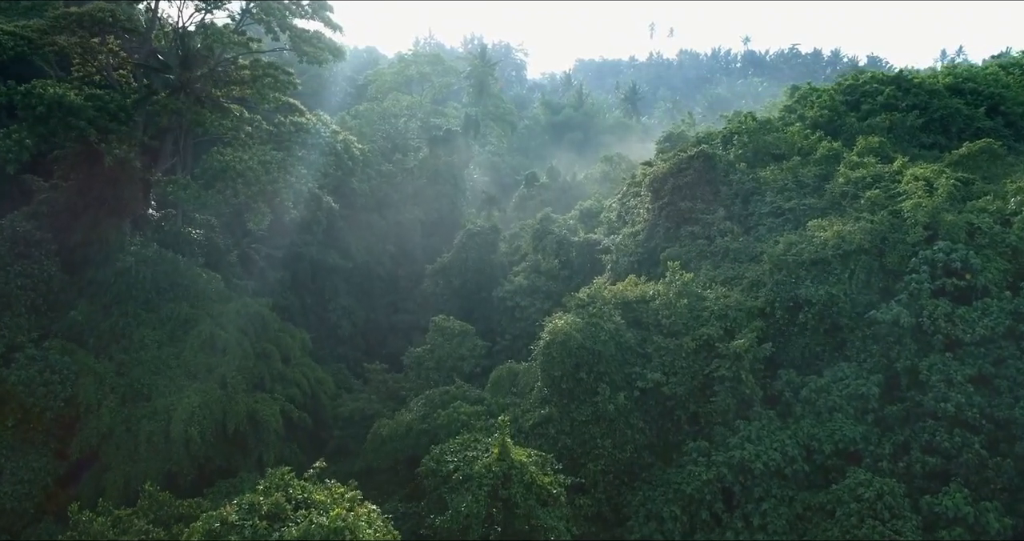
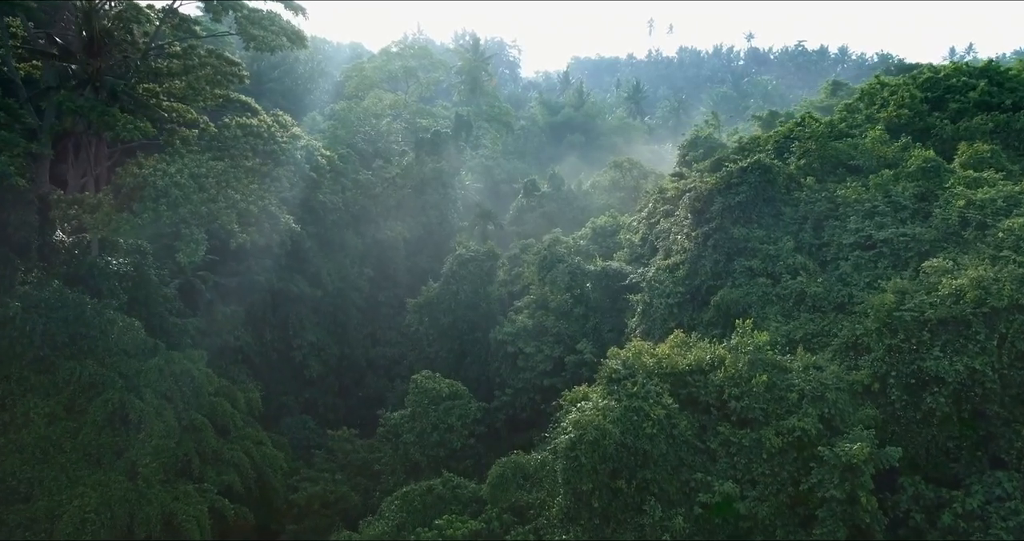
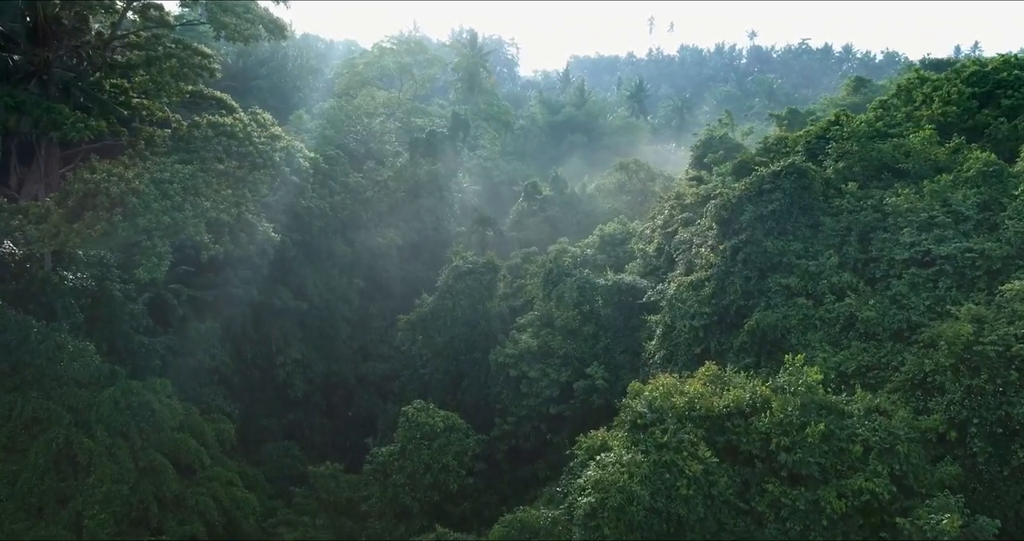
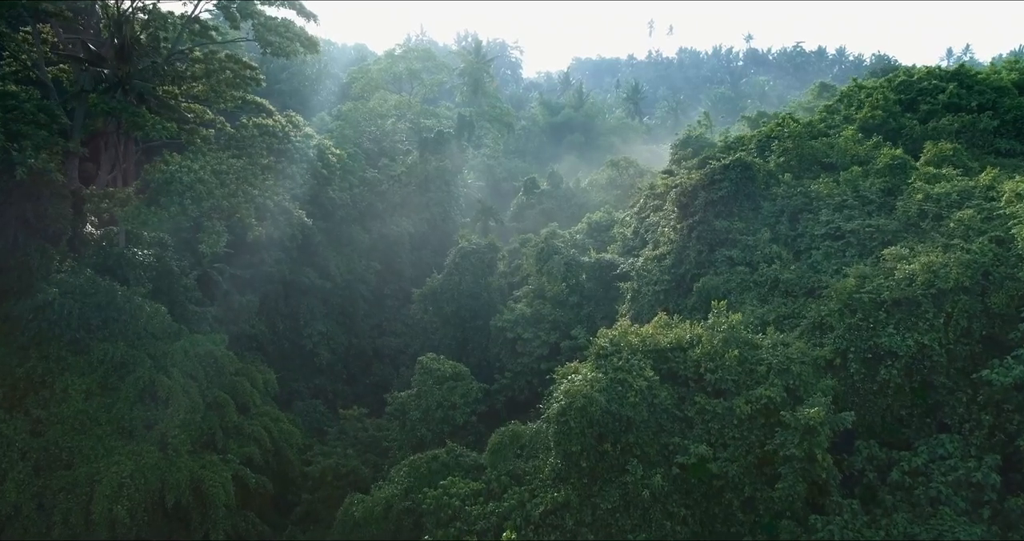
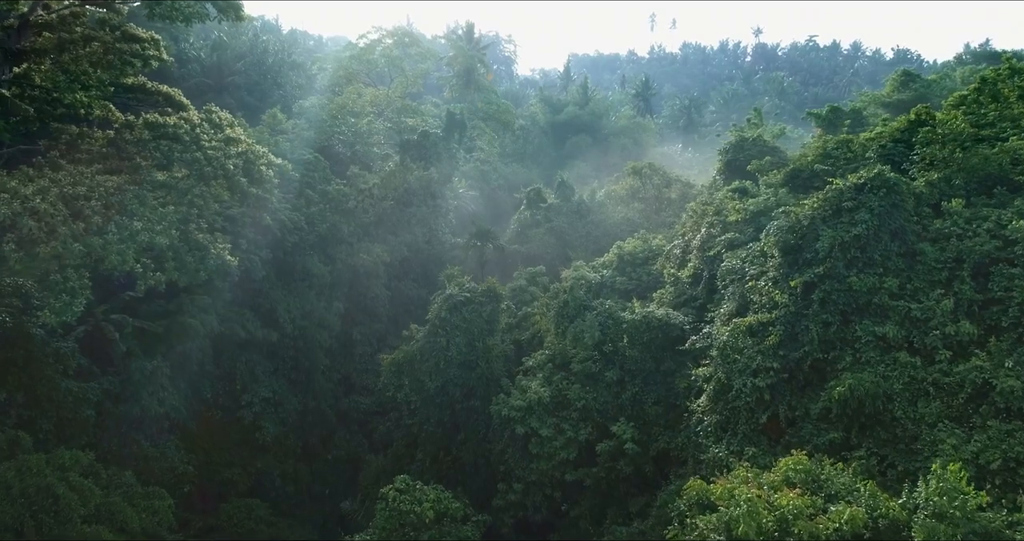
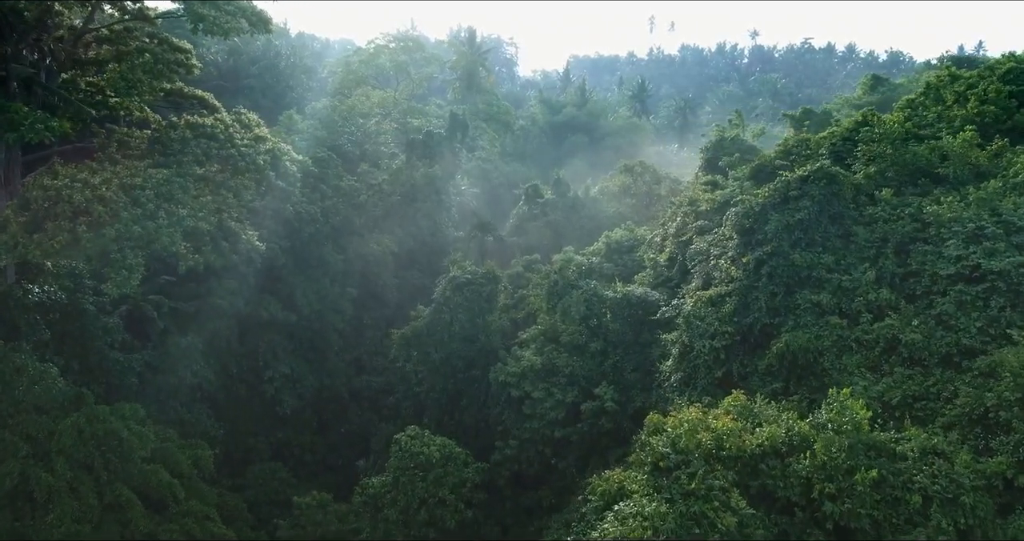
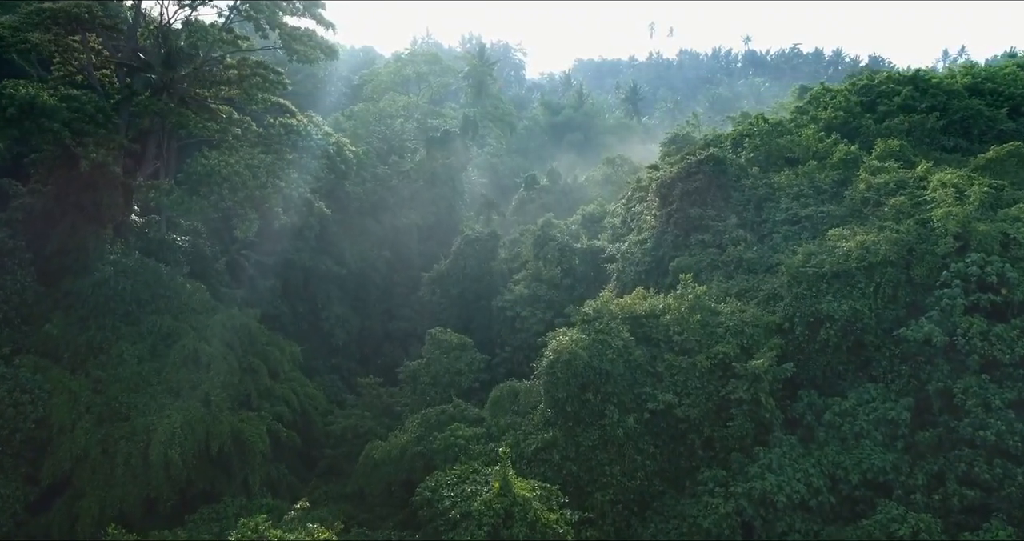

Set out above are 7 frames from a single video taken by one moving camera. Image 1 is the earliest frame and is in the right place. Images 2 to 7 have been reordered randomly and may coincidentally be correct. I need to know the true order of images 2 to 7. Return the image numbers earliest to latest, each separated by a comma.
7, 4, 2, 3, 6, 5
